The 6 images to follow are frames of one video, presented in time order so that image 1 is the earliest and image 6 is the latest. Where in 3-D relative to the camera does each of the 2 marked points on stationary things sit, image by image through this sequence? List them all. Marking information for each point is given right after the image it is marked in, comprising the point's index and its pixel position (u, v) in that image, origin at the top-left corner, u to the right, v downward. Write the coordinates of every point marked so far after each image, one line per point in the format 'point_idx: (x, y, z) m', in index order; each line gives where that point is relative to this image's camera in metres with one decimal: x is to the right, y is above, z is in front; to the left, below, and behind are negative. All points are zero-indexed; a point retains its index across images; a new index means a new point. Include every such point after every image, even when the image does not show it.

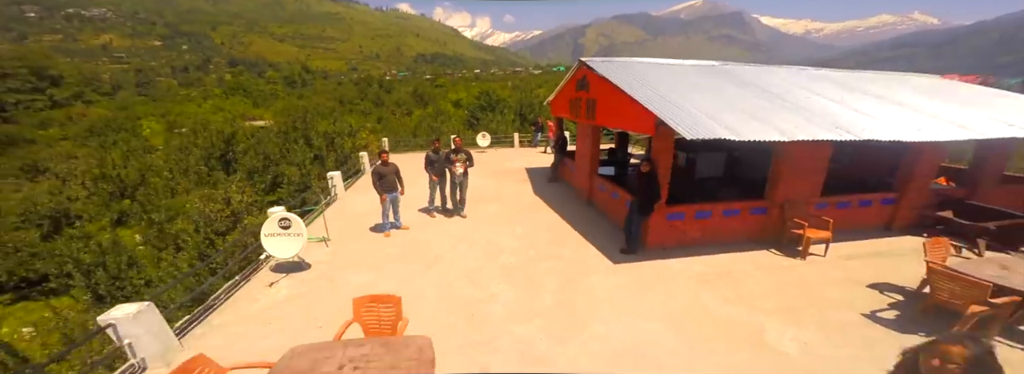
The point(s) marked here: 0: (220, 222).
0: (-7.0, -0.8, +9.3) m
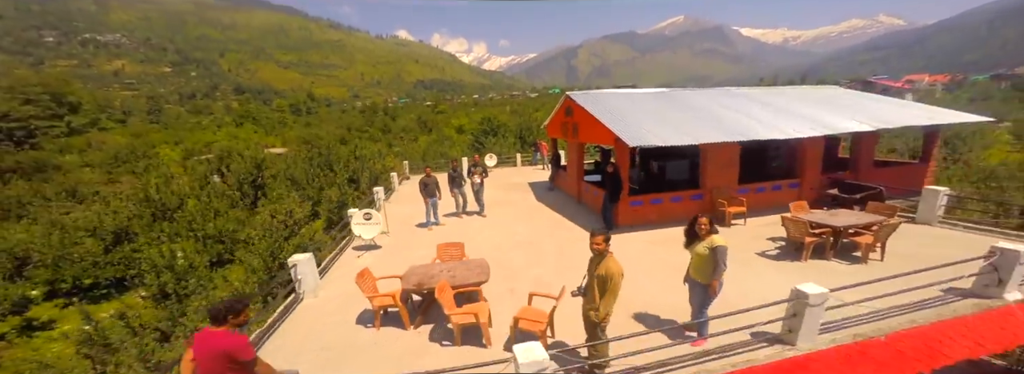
0: (-6.8, -1.3, +11.2) m
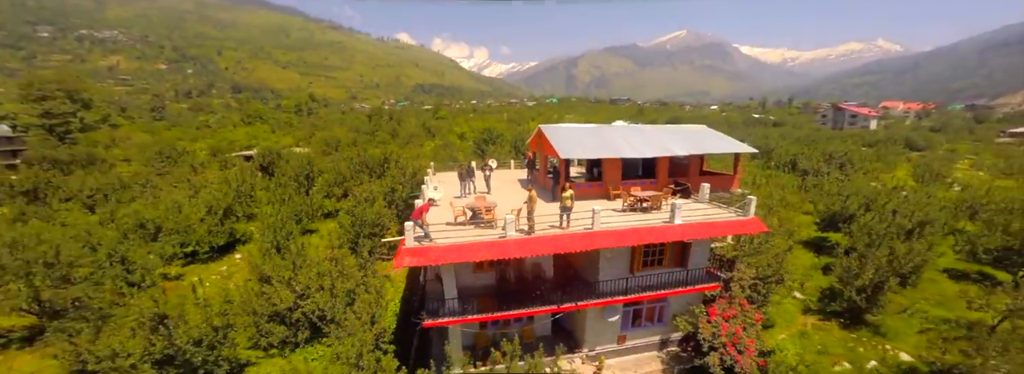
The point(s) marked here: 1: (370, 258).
0: (-7.2, -0.8, +17.7) m
1: (-5.8, -2.9, +15.8) m
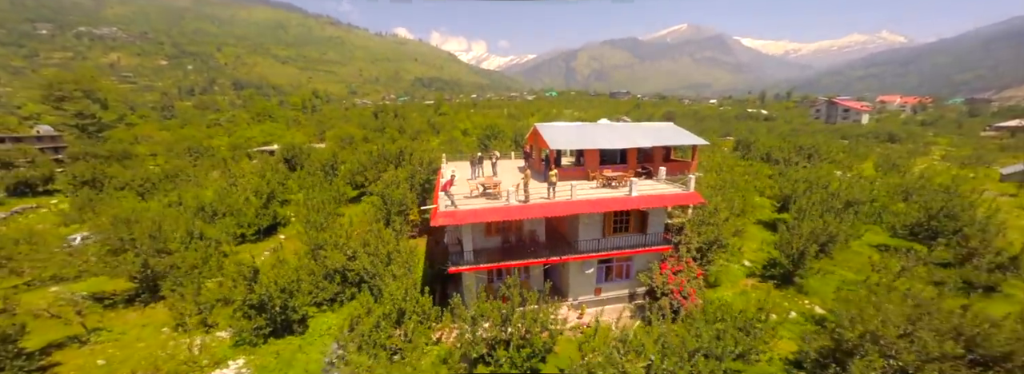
0: (-7.1, -0.1, +21.5) m
1: (-5.8, -2.2, +19.6) m
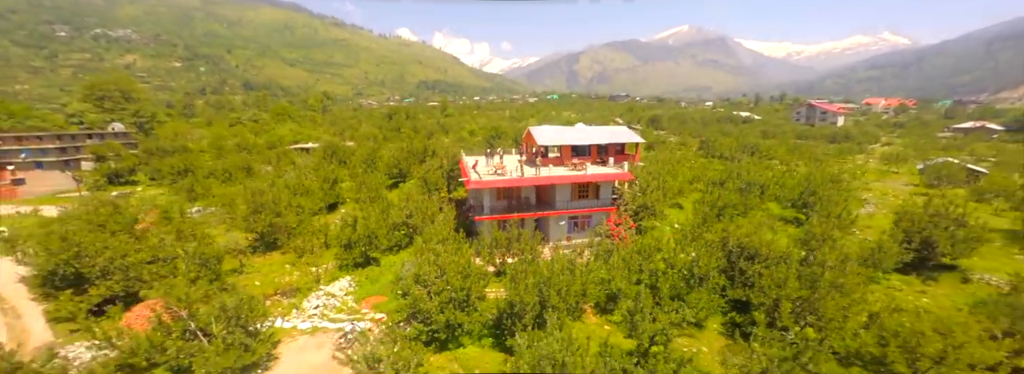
0: (-7.0, +1.1, +30.5) m
1: (-5.7, -1.0, +28.5) m
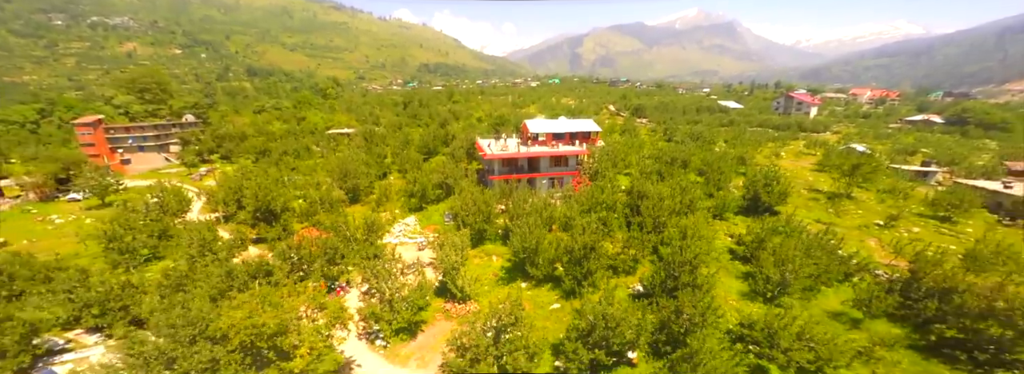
0: (-7.0, +4.0, +43.9) m
1: (-5.7, +1.9, +42.0) m
